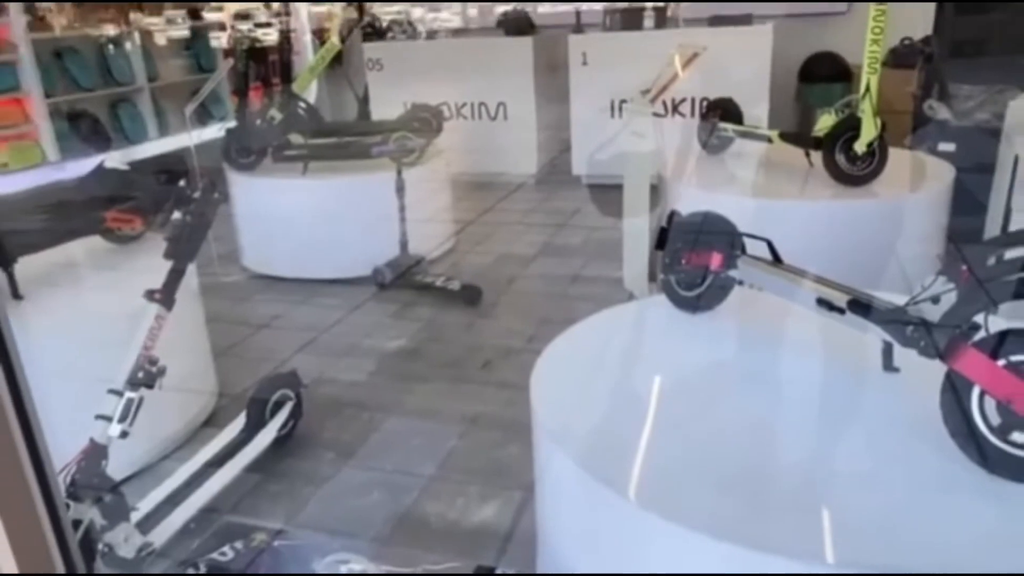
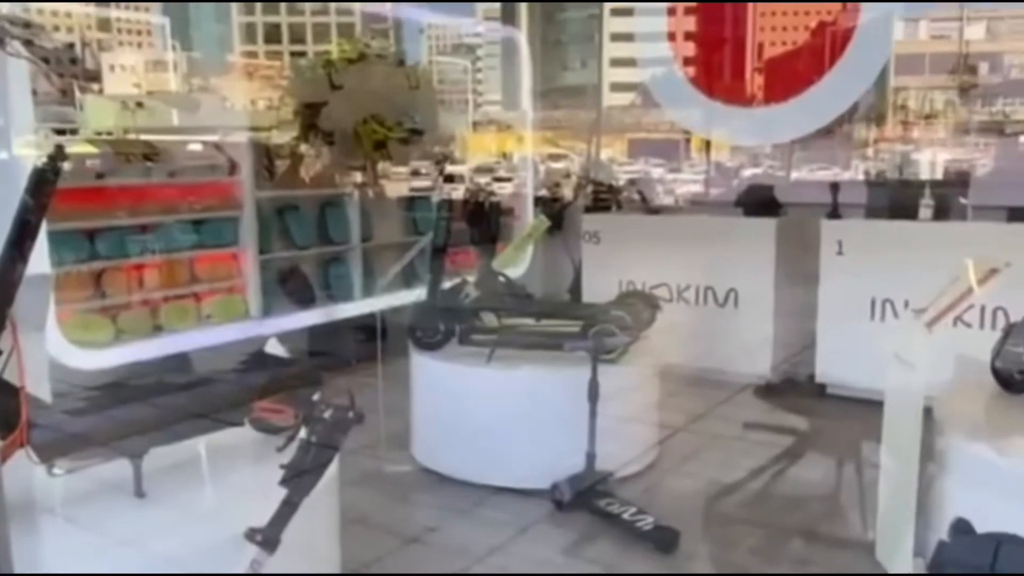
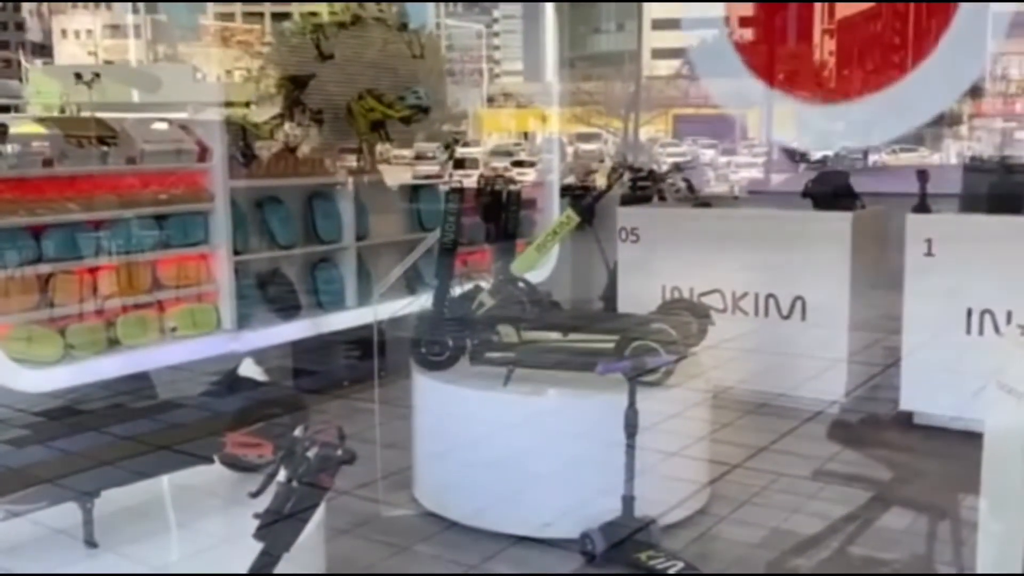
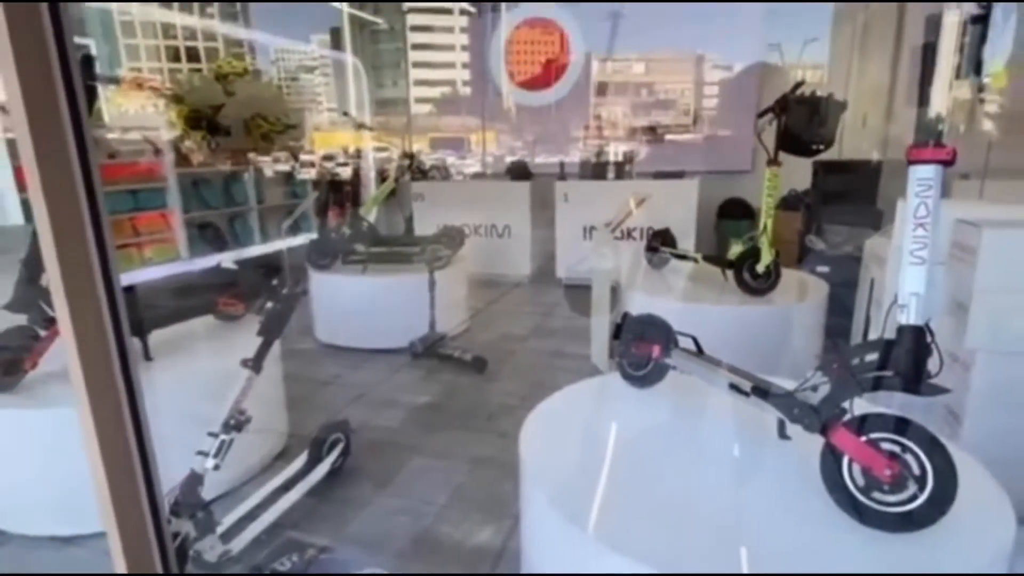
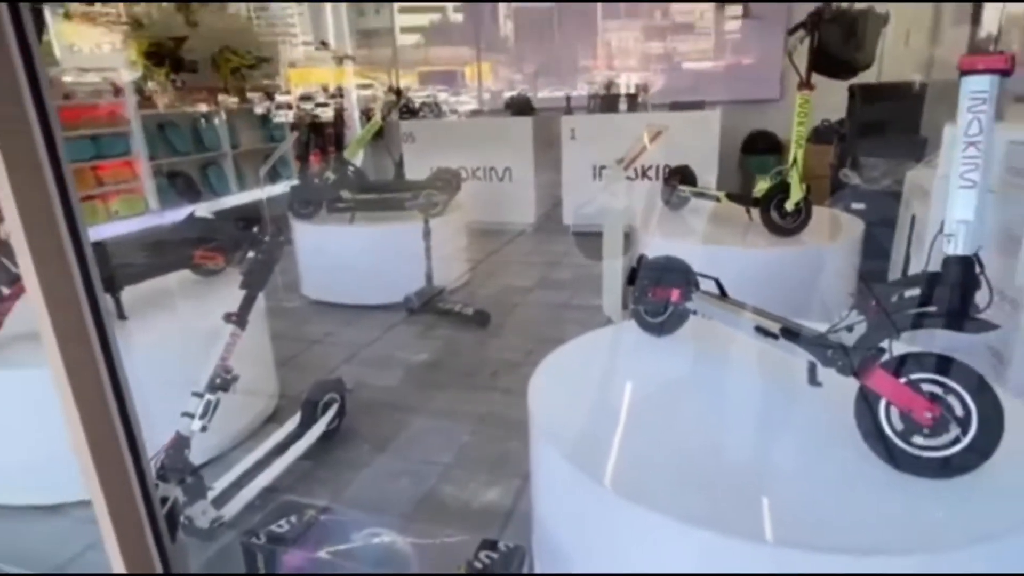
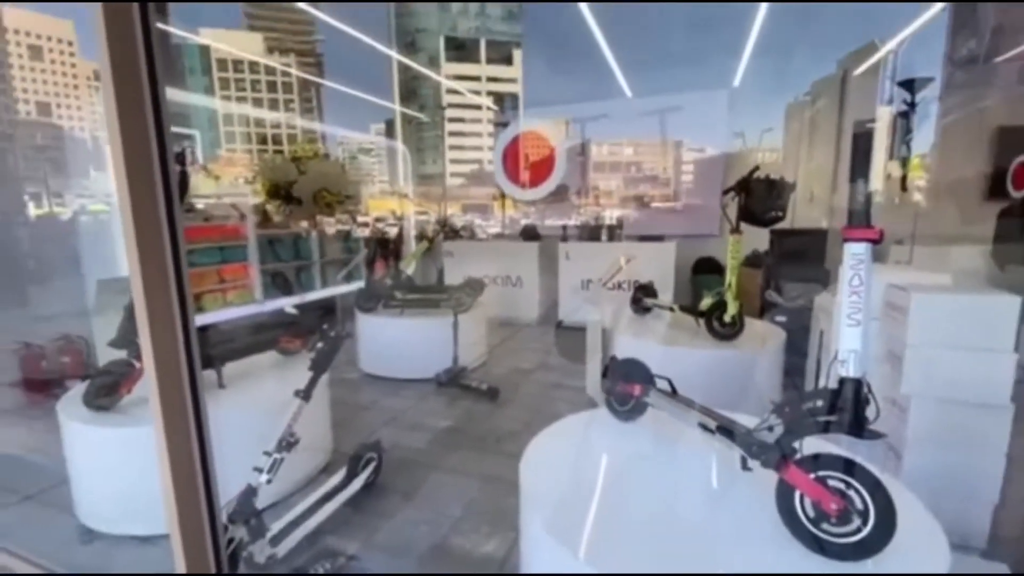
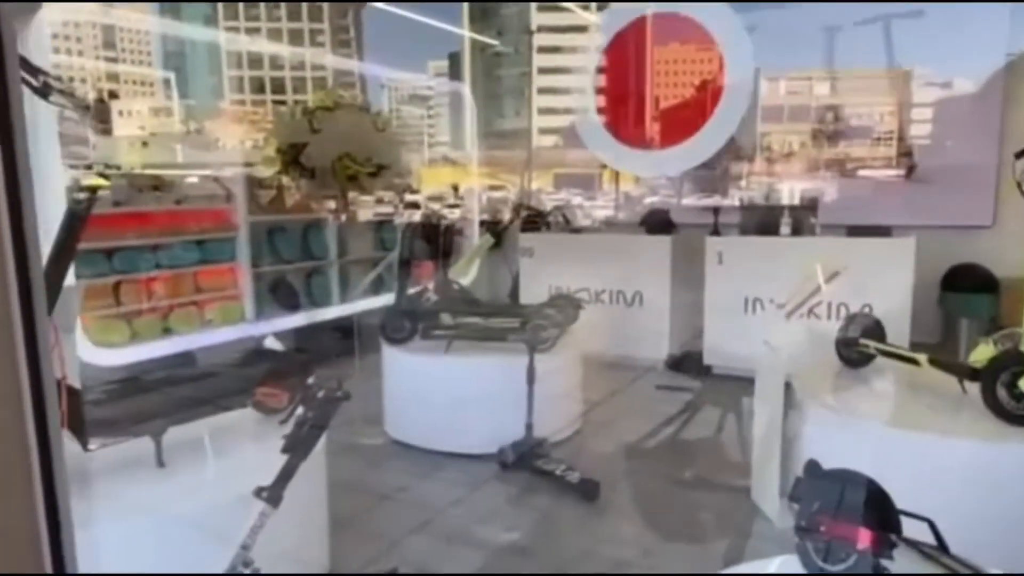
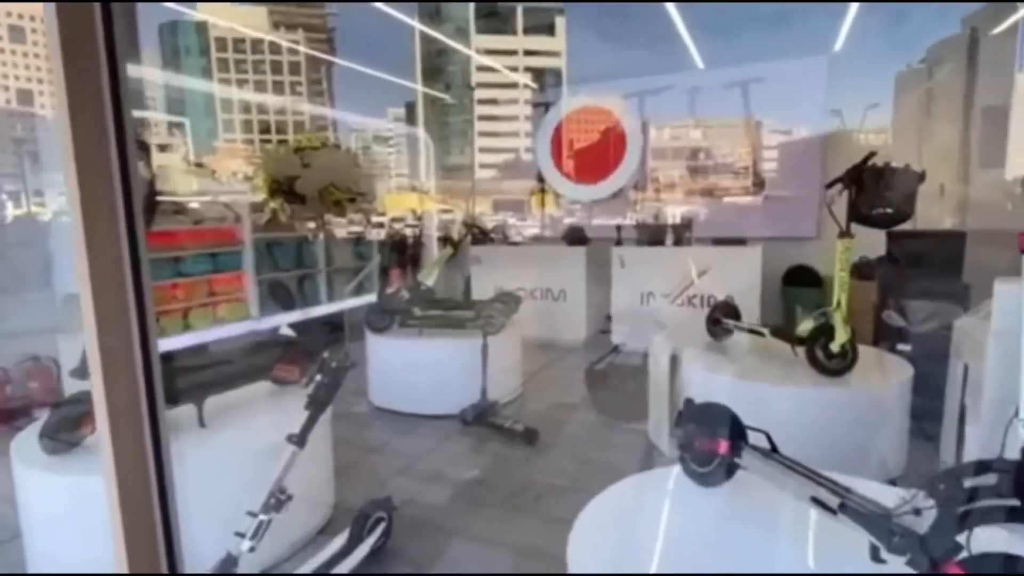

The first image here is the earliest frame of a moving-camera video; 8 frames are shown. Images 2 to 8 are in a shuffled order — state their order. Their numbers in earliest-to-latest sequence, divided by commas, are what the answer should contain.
5, 4, 6, 8, 7, 2, 3
